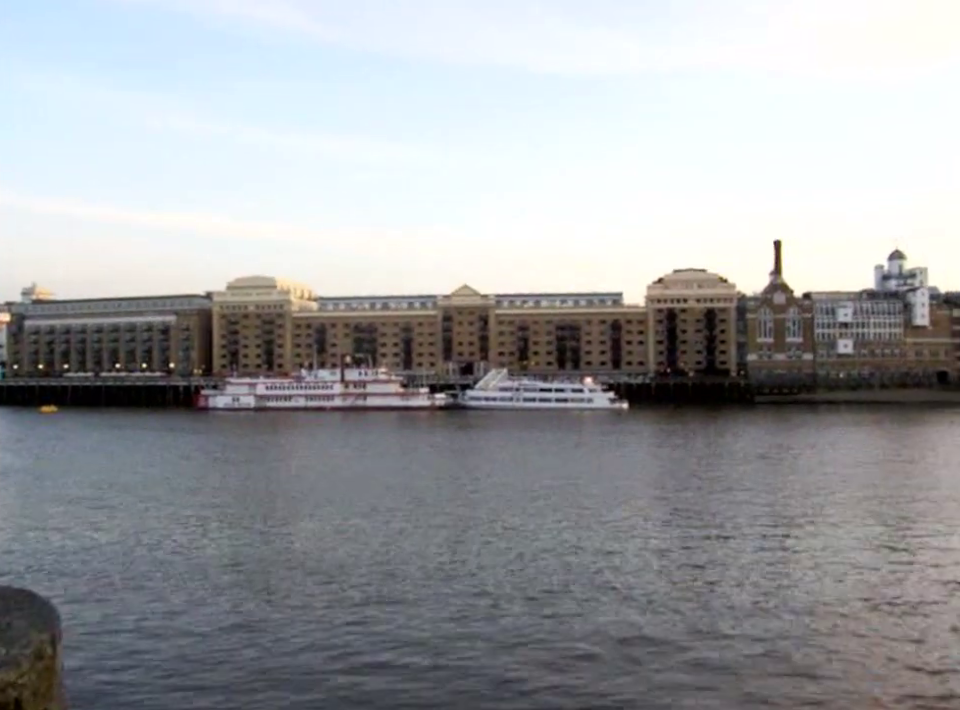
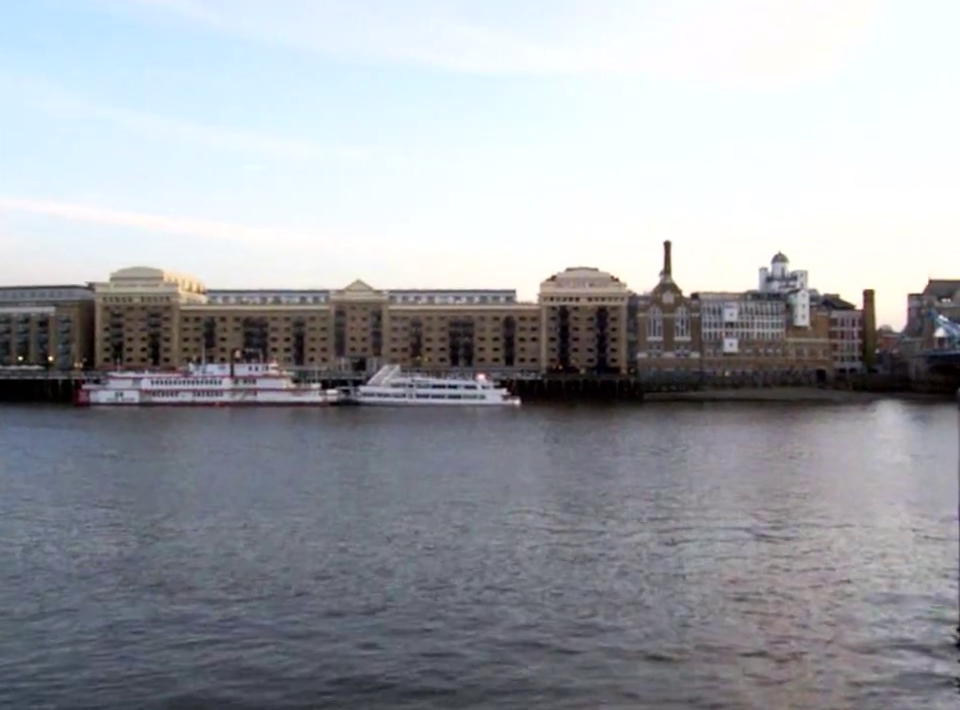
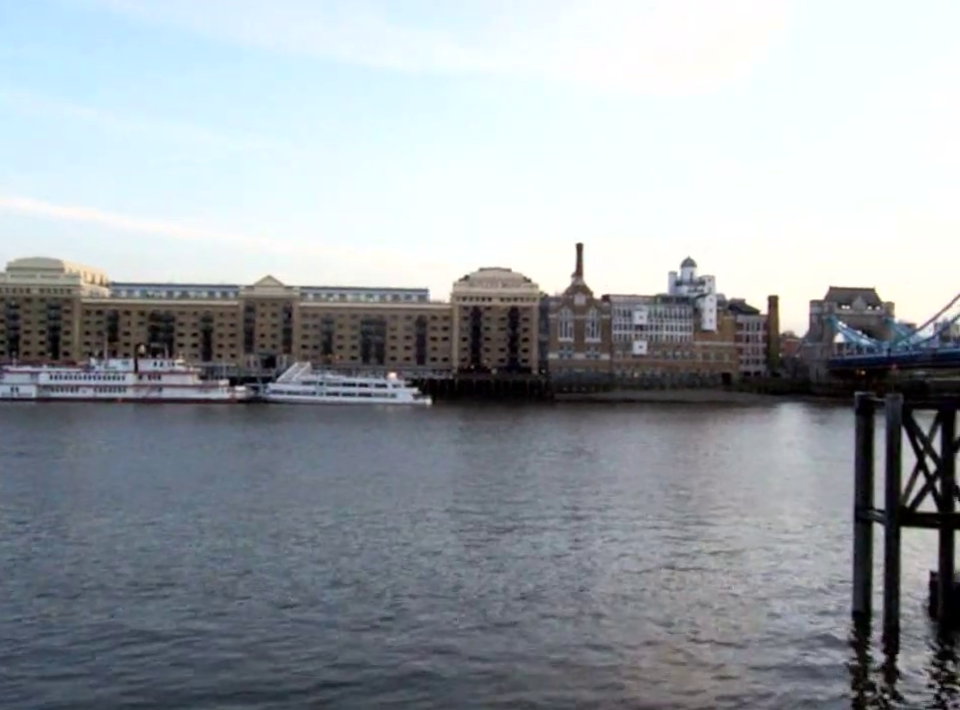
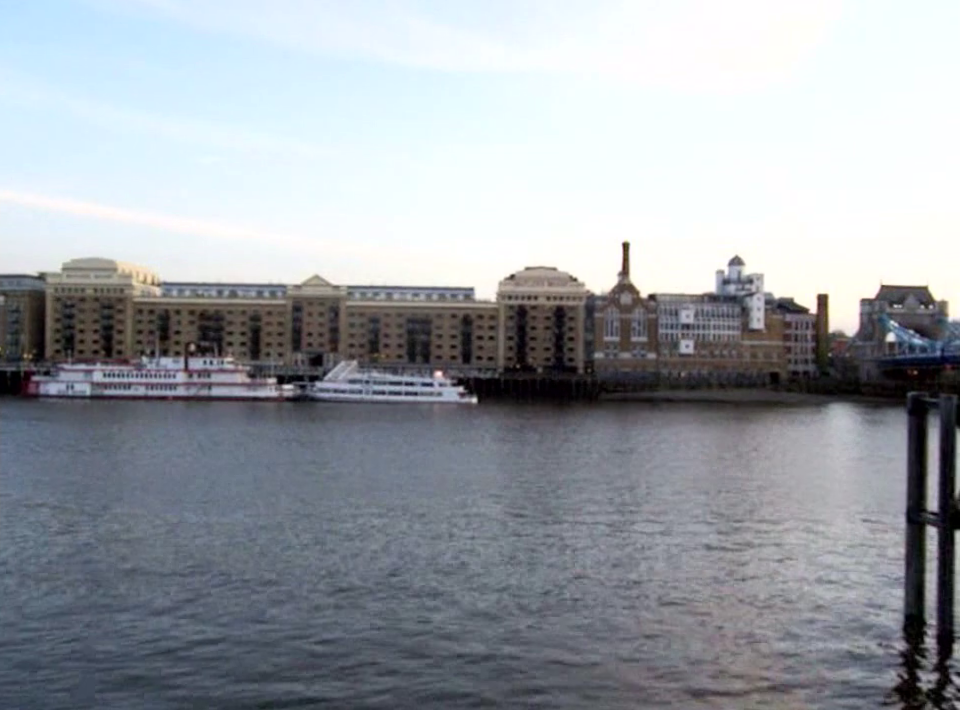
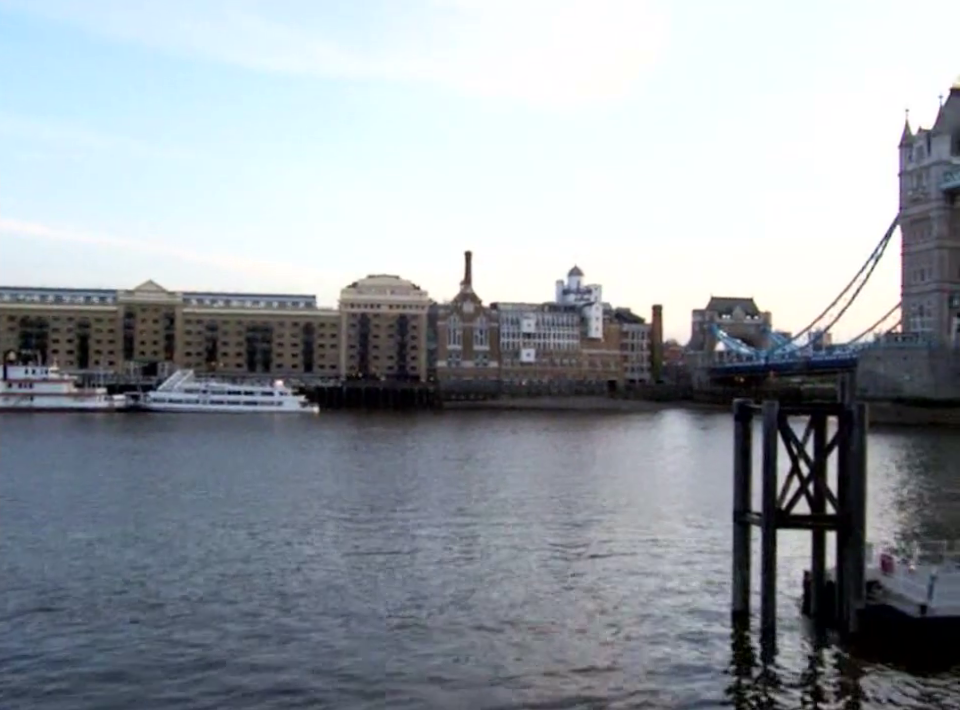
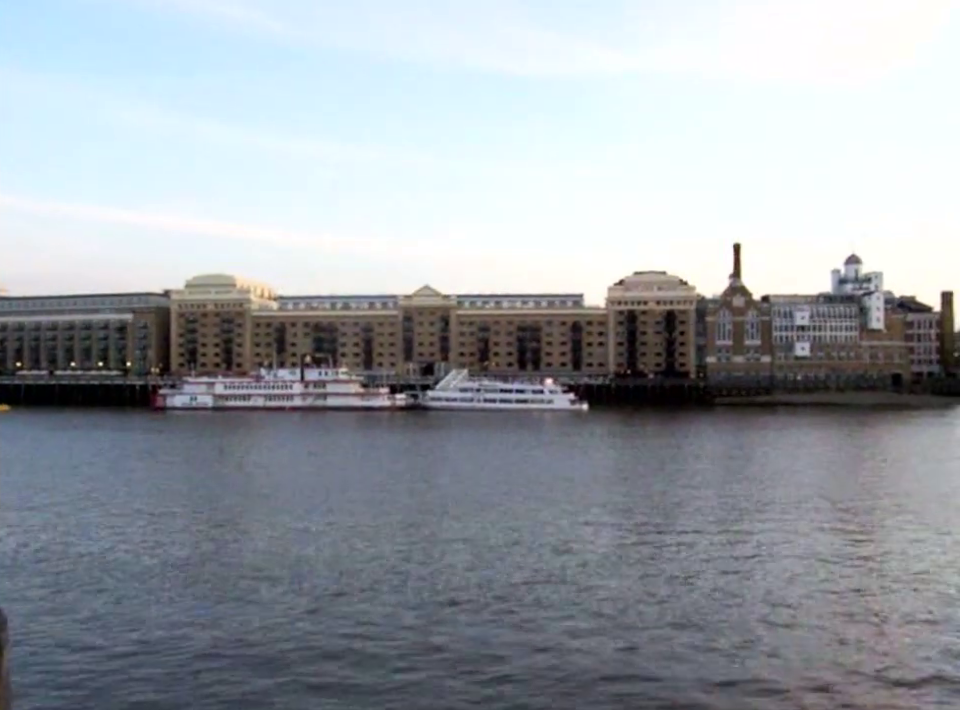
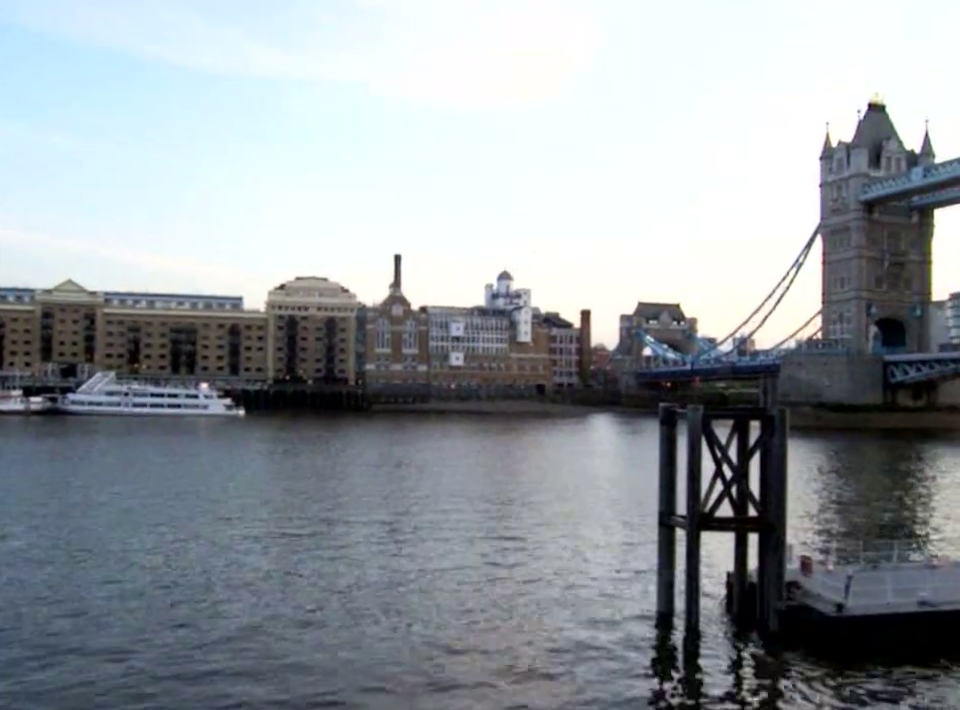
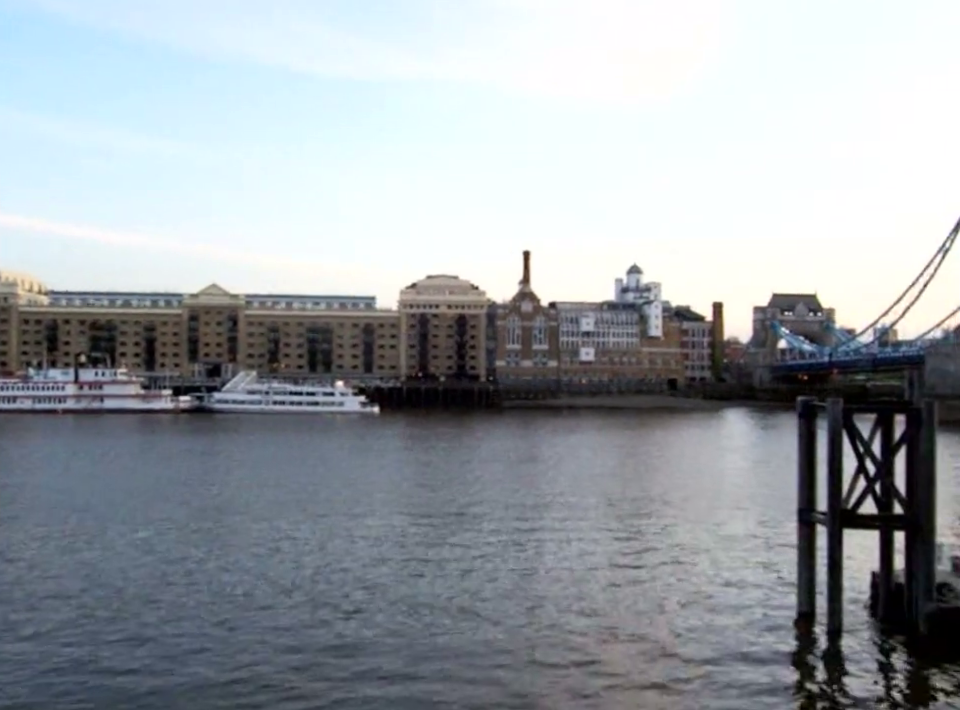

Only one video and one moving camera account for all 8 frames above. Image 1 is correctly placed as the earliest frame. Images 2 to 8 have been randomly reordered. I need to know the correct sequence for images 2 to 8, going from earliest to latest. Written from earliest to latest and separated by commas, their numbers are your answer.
6, 2, 4, 3, 8, 5, 7
